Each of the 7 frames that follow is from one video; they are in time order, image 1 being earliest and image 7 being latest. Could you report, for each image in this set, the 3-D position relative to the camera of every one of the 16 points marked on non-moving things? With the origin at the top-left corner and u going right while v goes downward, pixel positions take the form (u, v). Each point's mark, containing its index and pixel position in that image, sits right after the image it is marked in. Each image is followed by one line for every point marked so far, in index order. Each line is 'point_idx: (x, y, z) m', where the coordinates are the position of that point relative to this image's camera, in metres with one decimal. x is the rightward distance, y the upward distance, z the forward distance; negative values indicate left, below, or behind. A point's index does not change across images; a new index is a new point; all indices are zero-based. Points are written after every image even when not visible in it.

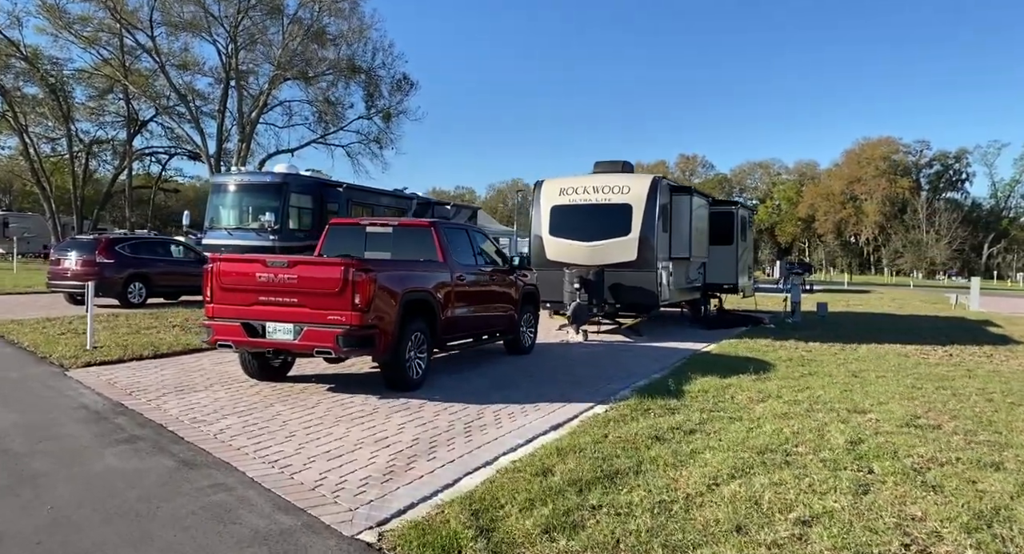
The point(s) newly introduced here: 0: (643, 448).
0: (+1.0, -1.4, +4.9) m
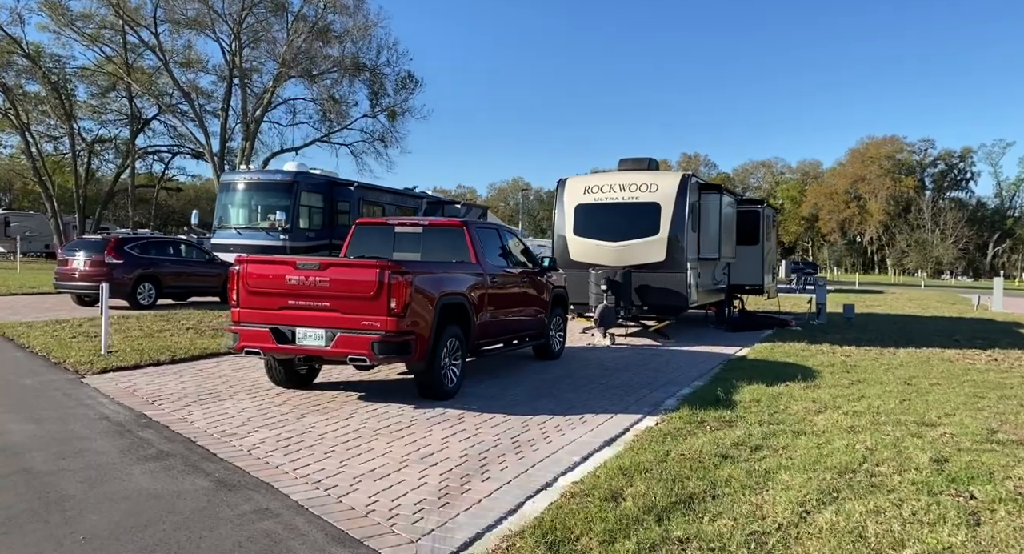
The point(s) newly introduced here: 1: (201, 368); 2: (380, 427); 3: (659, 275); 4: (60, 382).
0: (+1.5, -1.4, +4.5) m
1: (-4.3, -1.3, +8.4) m
2: (-1.3, -1.4, +5.8) m
3: (+2.7, +0.1, +11.2) m
4: (-5.5, -1.3, +7.4) m
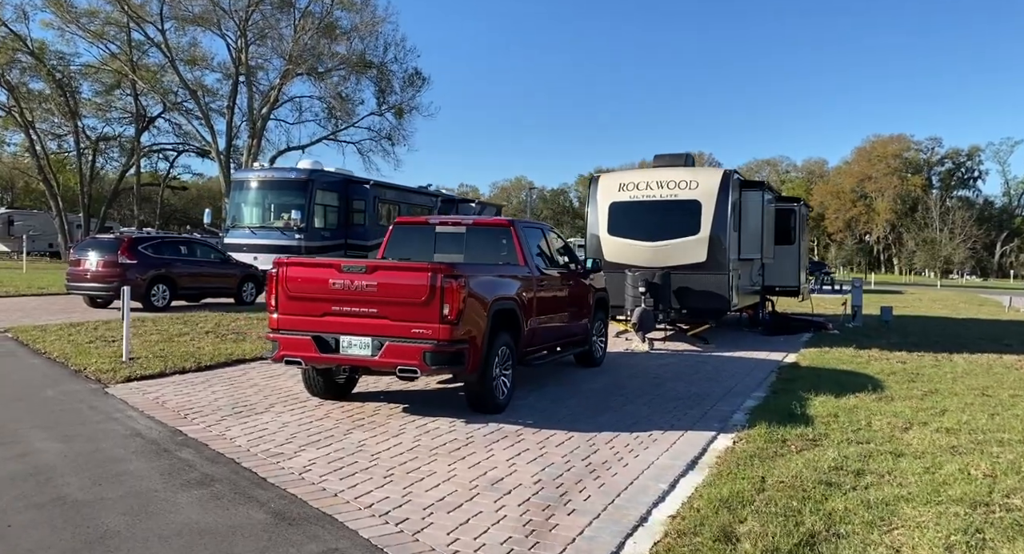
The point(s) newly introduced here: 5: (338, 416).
0: (+2.1, -1.5, +4.1) m
1: (-3.7, -1.3, +8.0) m
2: (-0.7, -1.5, +5.3) m
3: (+3.3, 0.0, +10.7) m
4: (-4.9, -1.3, +6.9) m
5: (-1.8, -1.5, +6.3) m
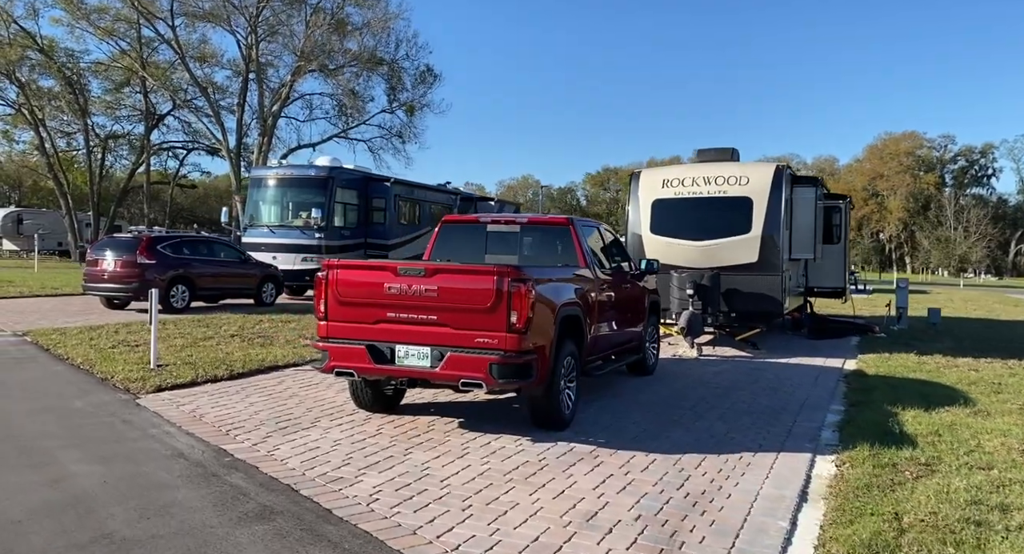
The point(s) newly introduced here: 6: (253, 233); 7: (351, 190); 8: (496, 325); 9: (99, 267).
0: (+2.7, -1.5, +3.5) m
1: (-3.1, -1.4, +7.5) m
2: (0.0, -1.5, +4.8) m
3: (+4.0, 0.0, +10.2) m
4: (-4.3, -1.4, +6.5) m
5: (-1.2, -1.5, +5.8) m
6: (-7.7, +1.3, +18.0) m
7: (-4.9, +2.7, +18.5) m
8: (-0.1, -0.4, +5.2) m
9: (-9.4, +0.2, +13.8) m
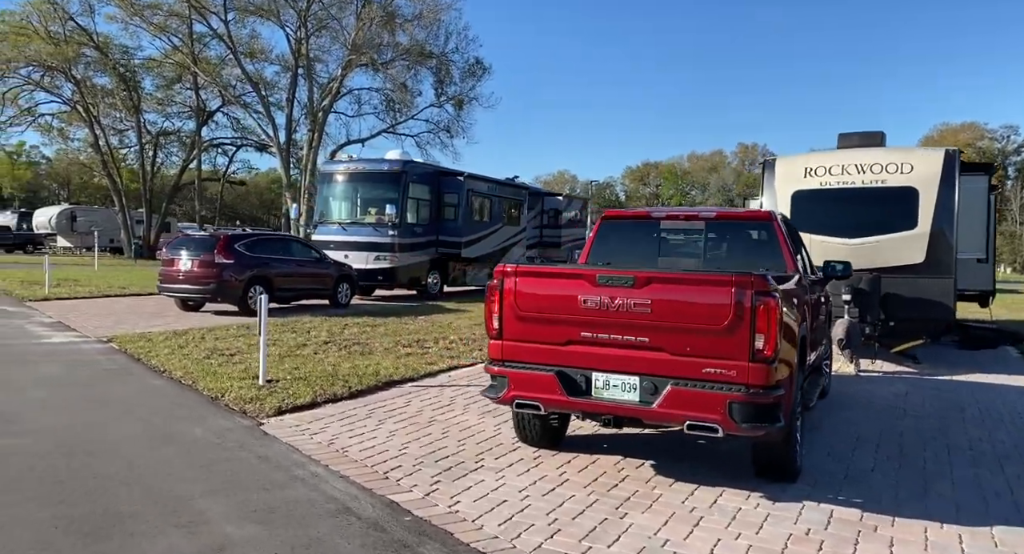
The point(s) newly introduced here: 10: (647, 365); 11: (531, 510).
0: (+4.3, -1.6, +2.3) m
1: (-1.3, -1.4, +6.5) m
2: (+1.6, -1.6, +3.7) m
3: (+5.9, -0.1, +8.9) m
4: (-2.5, -1.4, +5.6) m
5: (+0.5, -1.6, +4.7) m
6: (-5.4, +1.3, +17.2) m
7: (-2.6, +2.7, +17.5) m
8: (+1.5, -0.5, +4.1) m
9: (-7.3, +0.2, +13.1) m
10: (+1.0, -0.6, +4.4) m
11: (+0.1, -1.6, +4.2) m
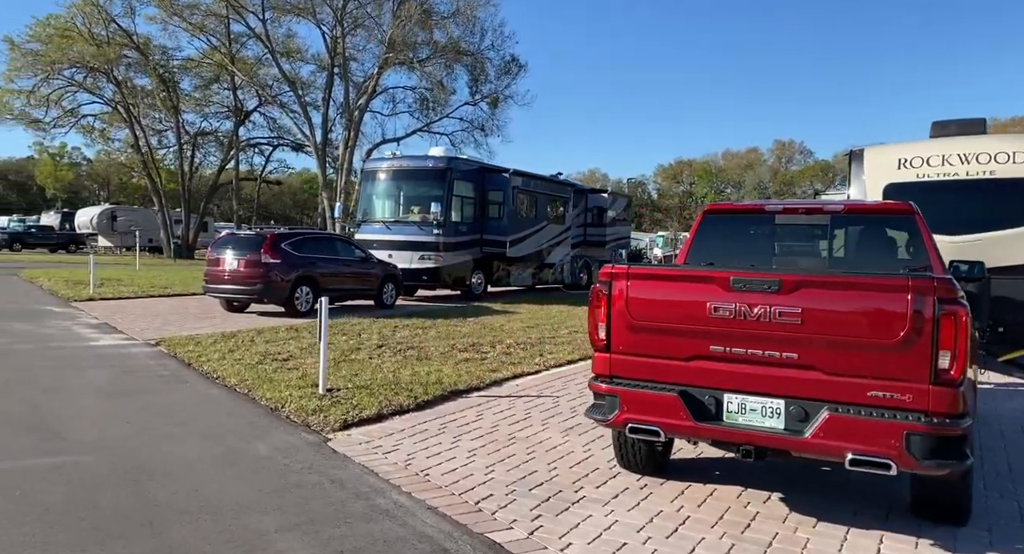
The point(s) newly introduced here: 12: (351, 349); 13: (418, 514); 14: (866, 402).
0: (+4.9, -1.7, +1.4) m
1: (-0.4, -1.5, +5.9) m
2: (+2.3, -1.7, +3.0) m
3: (+6.9, -0.1, +7.9) m
4: (-1.7, -1.4, +5.0) m
5: (+1.3, -1.6, +4.1) m
6: (-4.1, +1.3, +16.8) m
7: (-1.2, +2.7, +17.0) m
8: (+2.3, -0.5, +3.4) m
9: (-6.2, +0.2, +12.7) m
10: (+1.7, -0.7, +3.7) m
11: (+0.9, -1.6, +3.6) m
12: (-2.5, -1.1, +9.2) m
13: (-0.6, -1.5, +4.0) m
14: (+2.1, -0.7, +3.5) m
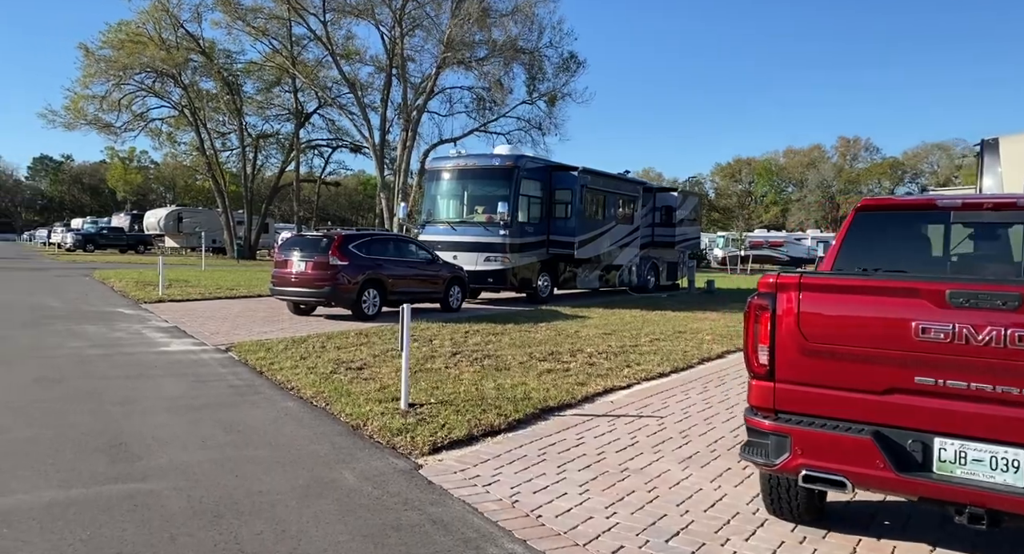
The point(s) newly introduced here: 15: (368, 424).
0: (+5.5, -1.8, +0.3) m
1: (+0.5, -1.5, +5.2) m
2: (+3.0, -1.7, +2.1) m
3: (+8.0, -0.2, +6.7) m
4: (-0.9, -1.5, +4.4) m
5: (+2.1, -1.7, +3.2) m
6: (-2.2, +1.3, +16.4) m
7: (+0.6, +2.6, +16.3) m
8: (+3.0, -0.6, +2.5) m
9: (-4.6, +0.2, +12.5) m
10: (+2.5, -0.7, +2.8) m
11: (+1.6, -1.7, +2.8) m
12: (-1.2, -1.1, +8.7) m
13: (+0.2, -1.6, +3.3) m
14: (+2.8, -0.8, +2.6) m
15: (-1.3, -1.4, +5.5) m
